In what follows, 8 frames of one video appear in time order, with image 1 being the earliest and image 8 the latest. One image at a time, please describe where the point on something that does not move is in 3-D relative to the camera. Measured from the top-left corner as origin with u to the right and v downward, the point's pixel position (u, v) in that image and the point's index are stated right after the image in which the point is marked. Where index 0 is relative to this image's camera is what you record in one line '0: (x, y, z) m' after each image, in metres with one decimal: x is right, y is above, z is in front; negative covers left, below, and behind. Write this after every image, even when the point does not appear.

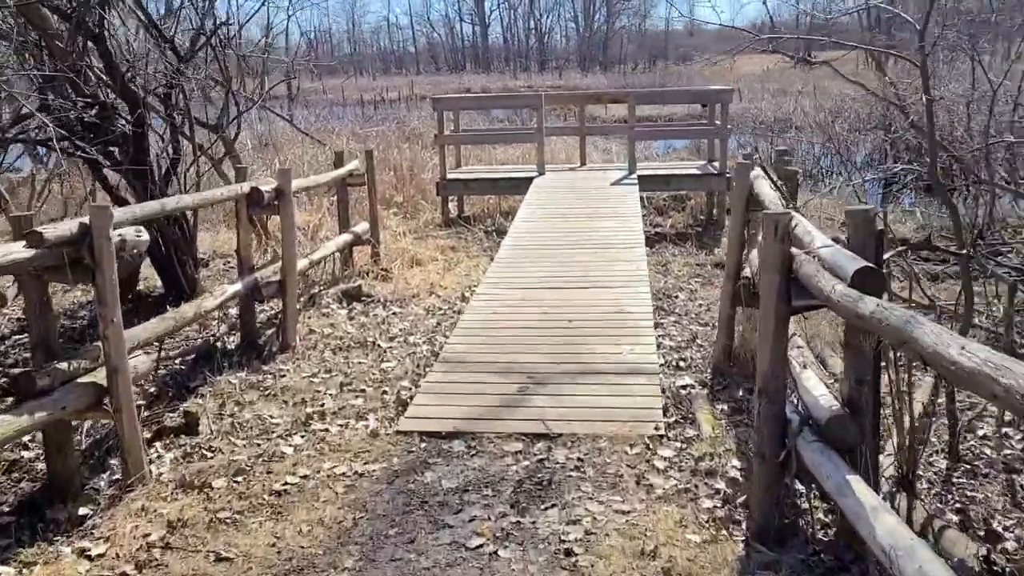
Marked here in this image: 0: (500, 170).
0: (-0.2, +1.5, +10.3) m
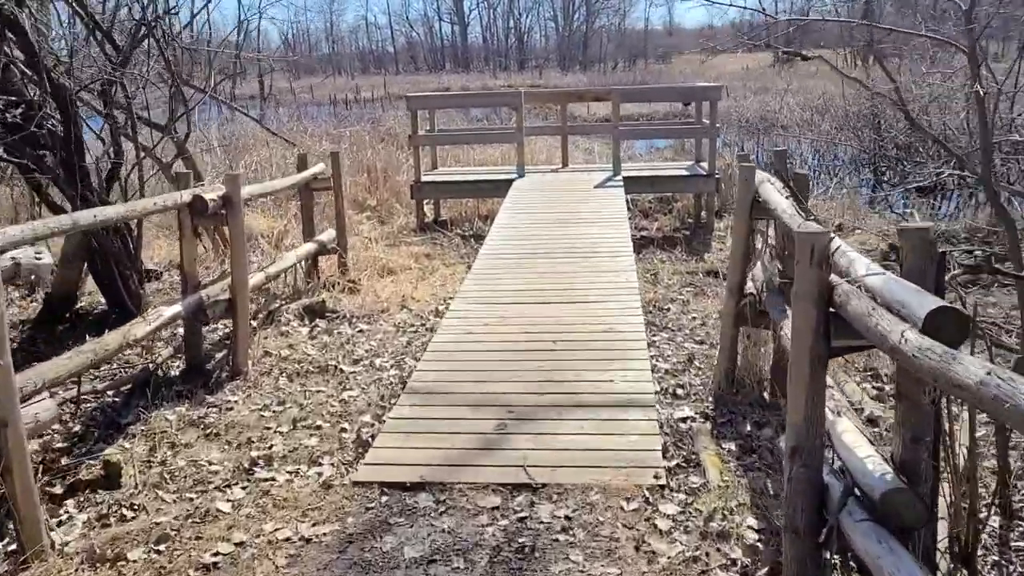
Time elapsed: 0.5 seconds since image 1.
0: (-0.4, +1.4, +9.8) m
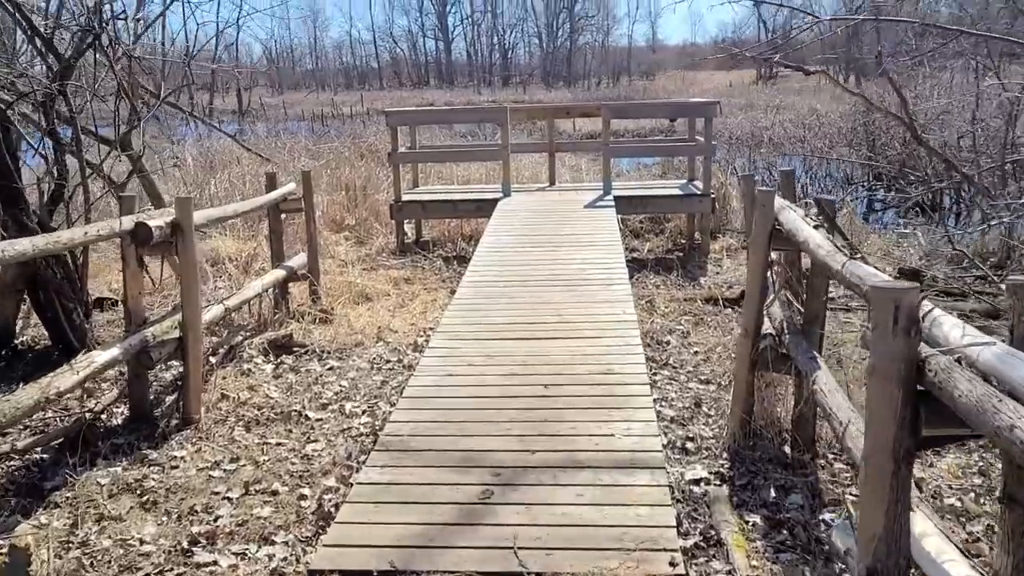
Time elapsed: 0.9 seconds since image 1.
0: (-0.6, +1.1, +9.4) m
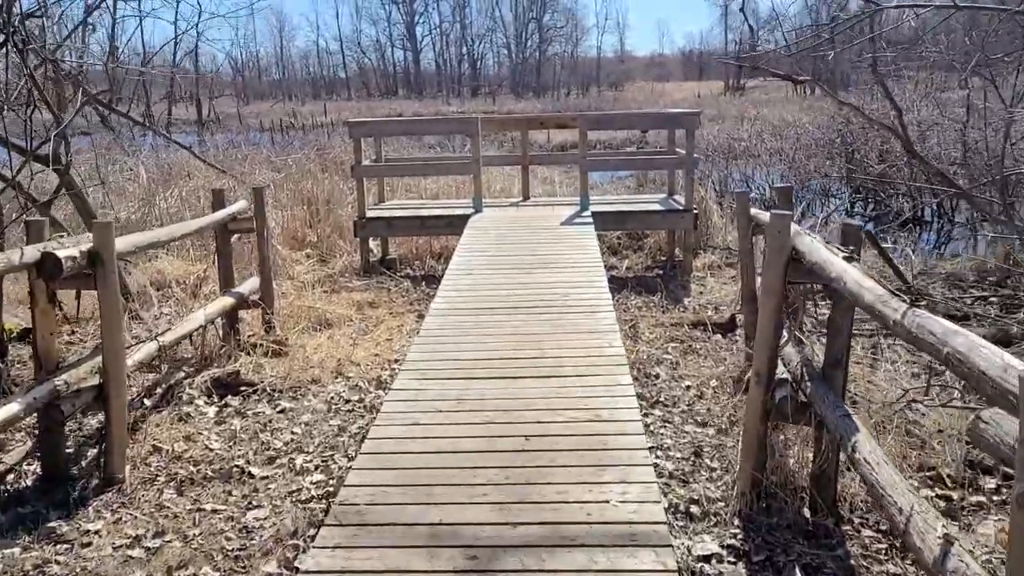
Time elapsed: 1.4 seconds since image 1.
0: (-0.9, +0.9, +8.8) m
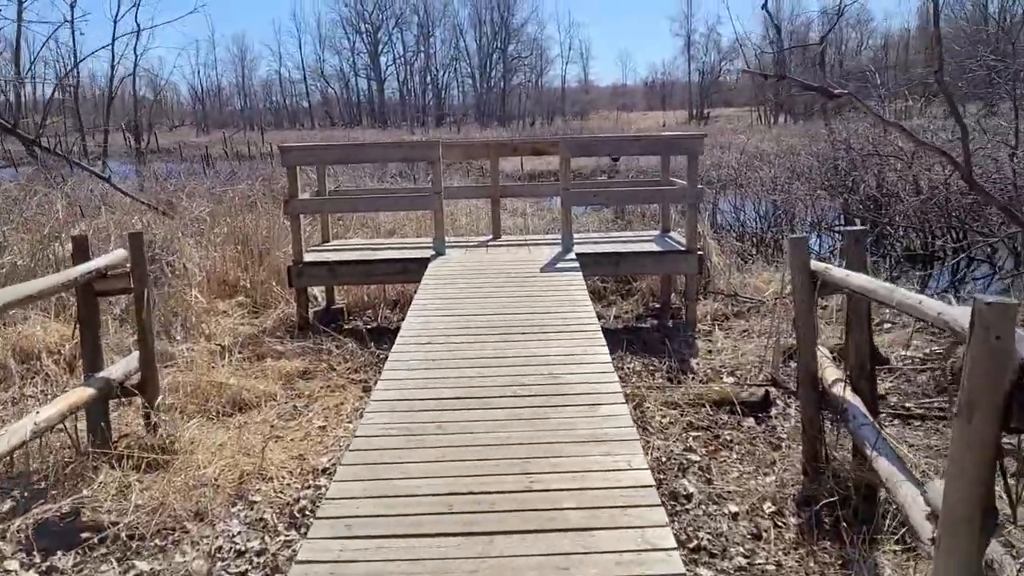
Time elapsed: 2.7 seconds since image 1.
0: (-1.2, +0.4, +7.4) m
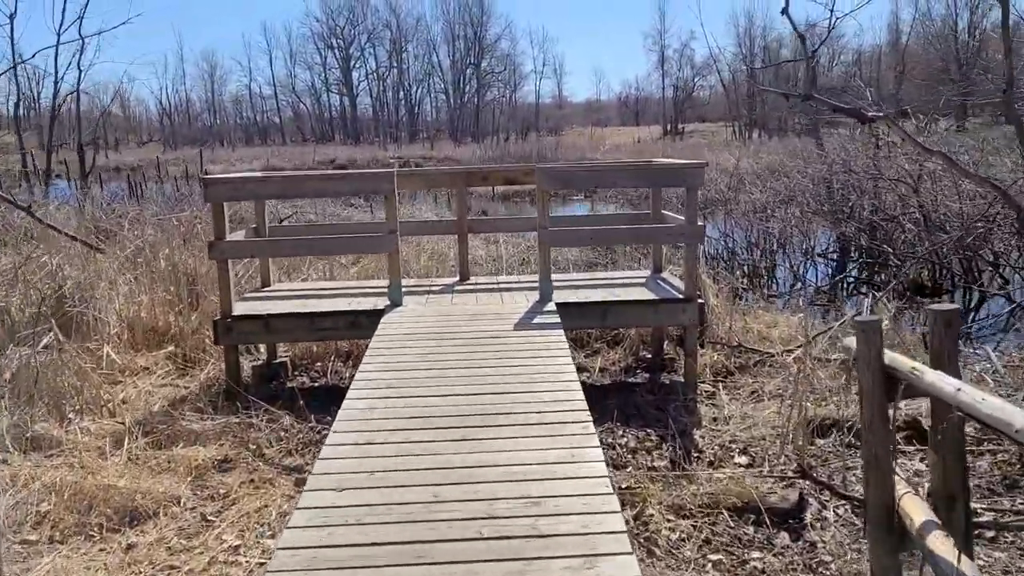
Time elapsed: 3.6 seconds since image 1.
0: (-1.4, 0.0, +6.4) m
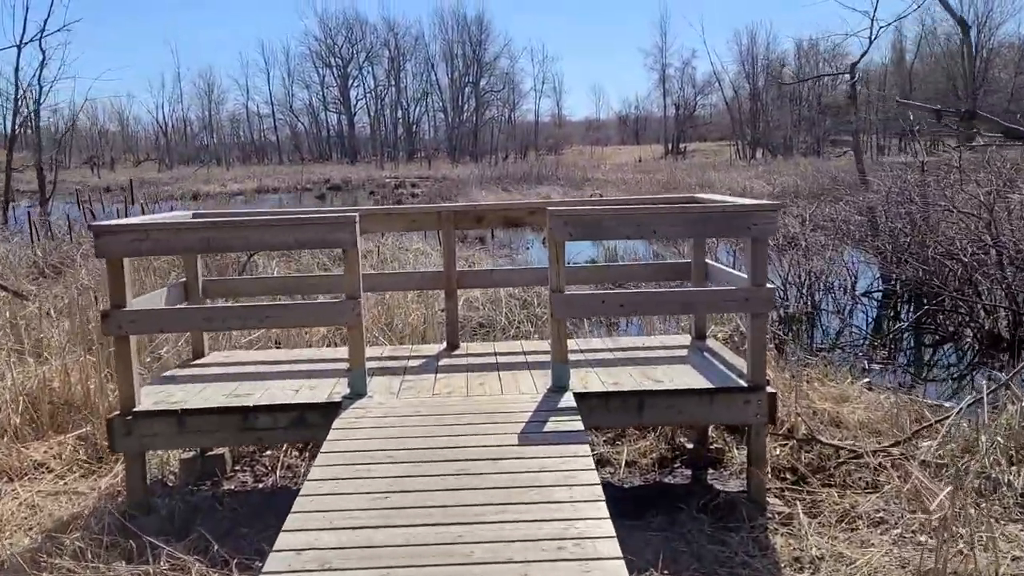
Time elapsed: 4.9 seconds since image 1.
0: (-1.4, -0.5, +4.9) m
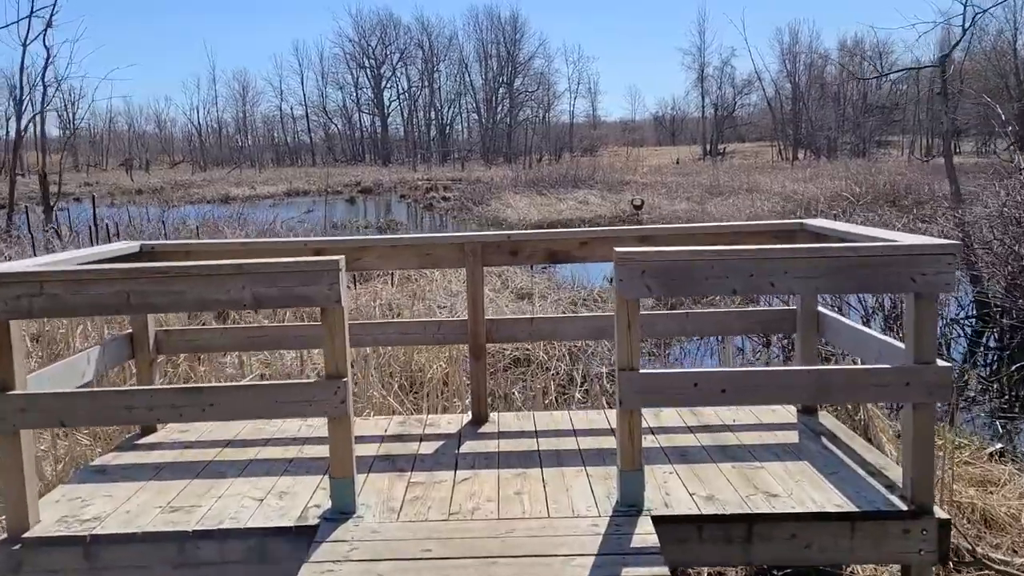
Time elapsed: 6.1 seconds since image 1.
0: (-1.2, -0.7, +3.6) m
